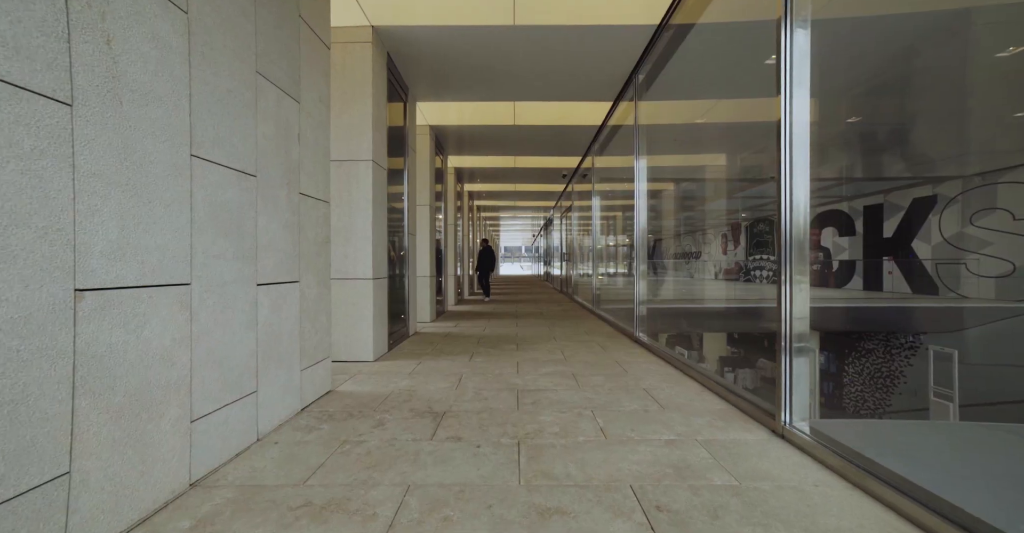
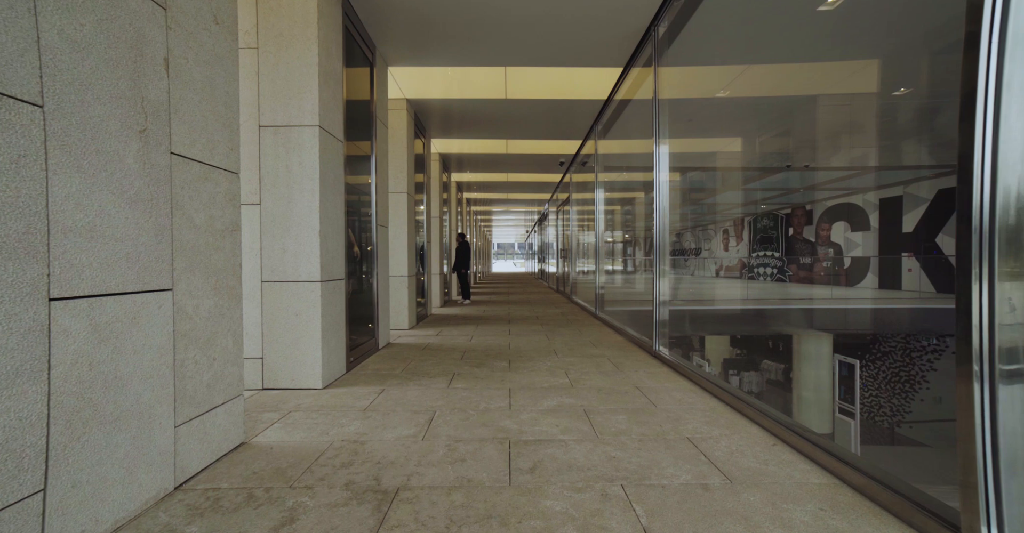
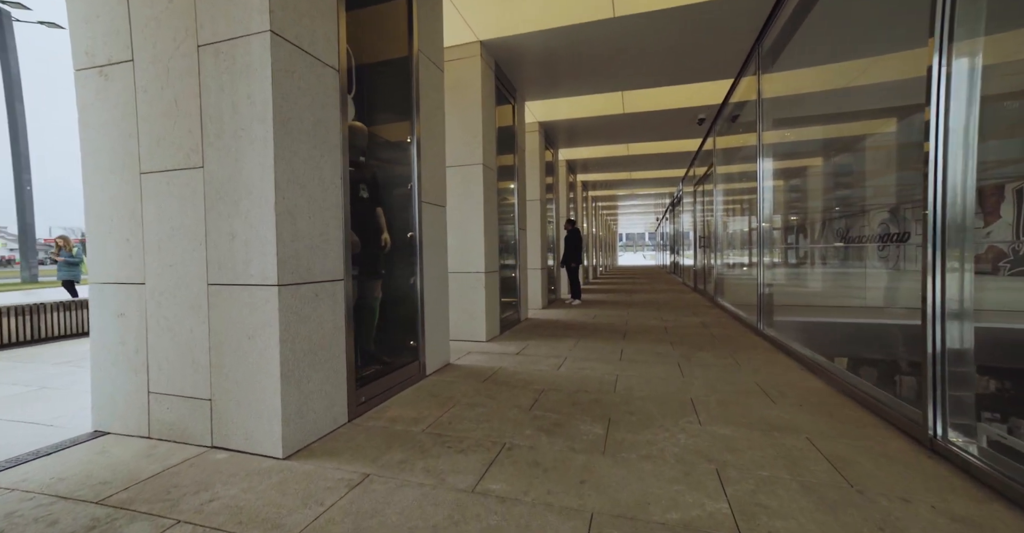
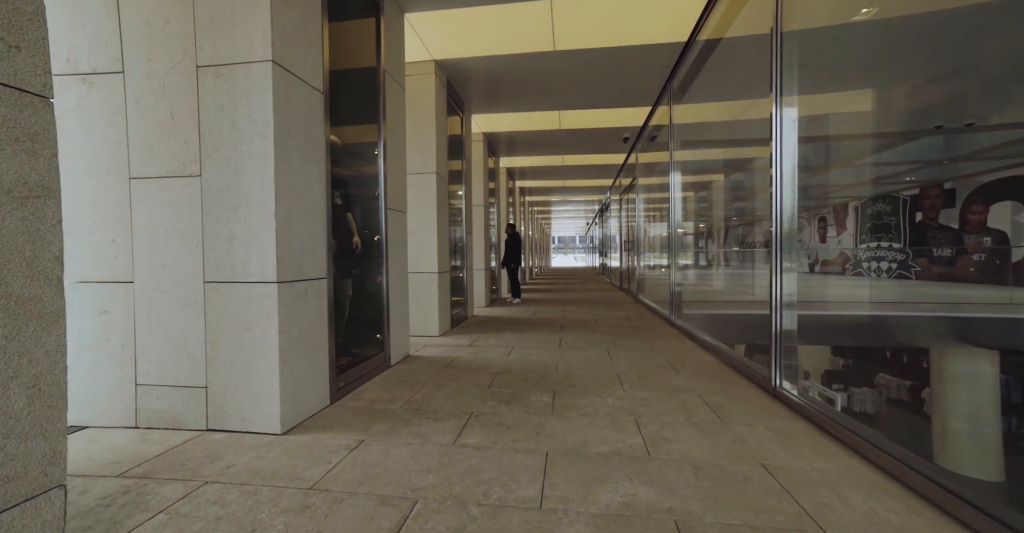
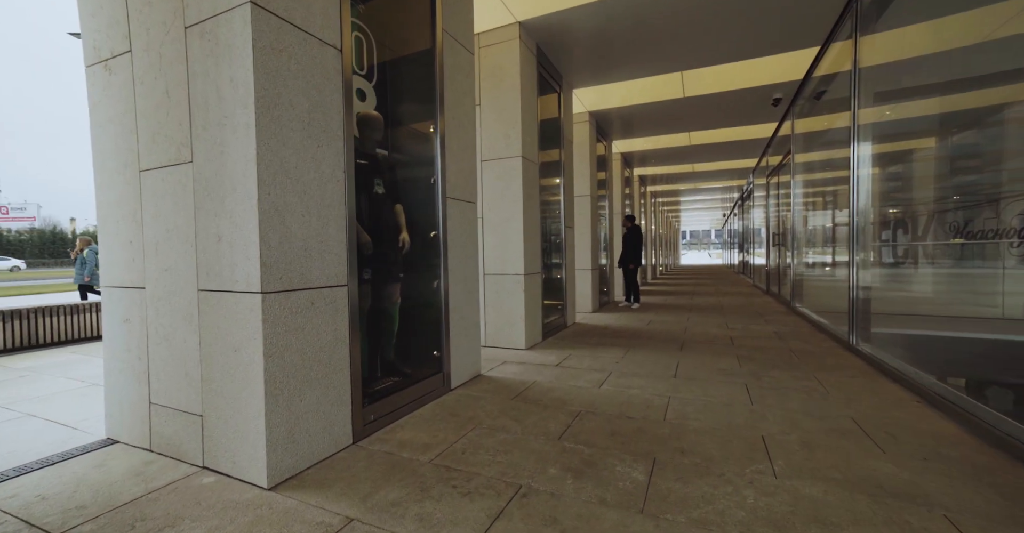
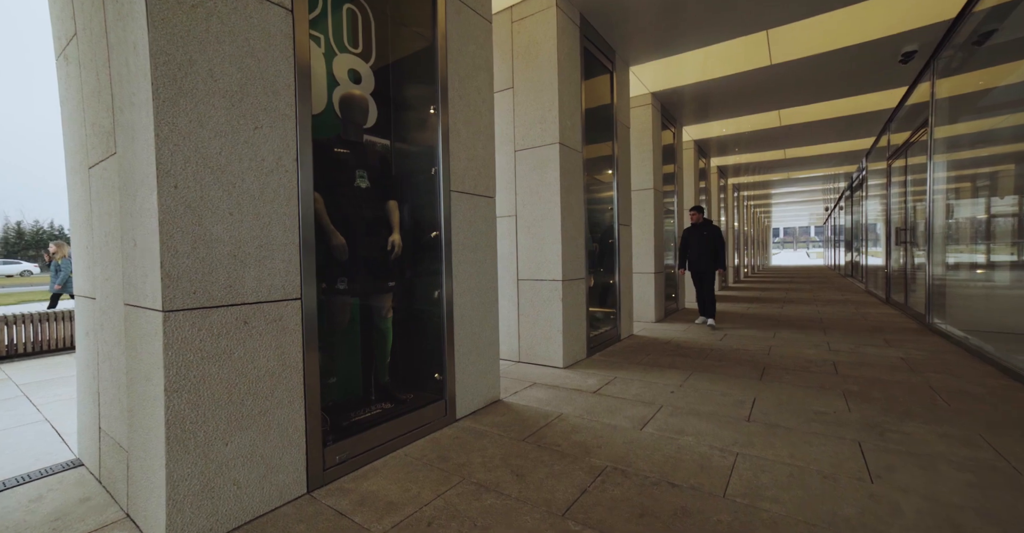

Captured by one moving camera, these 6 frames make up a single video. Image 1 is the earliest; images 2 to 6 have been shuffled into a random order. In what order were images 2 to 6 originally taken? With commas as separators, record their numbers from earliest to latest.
2, 4, 3, 5, 6
